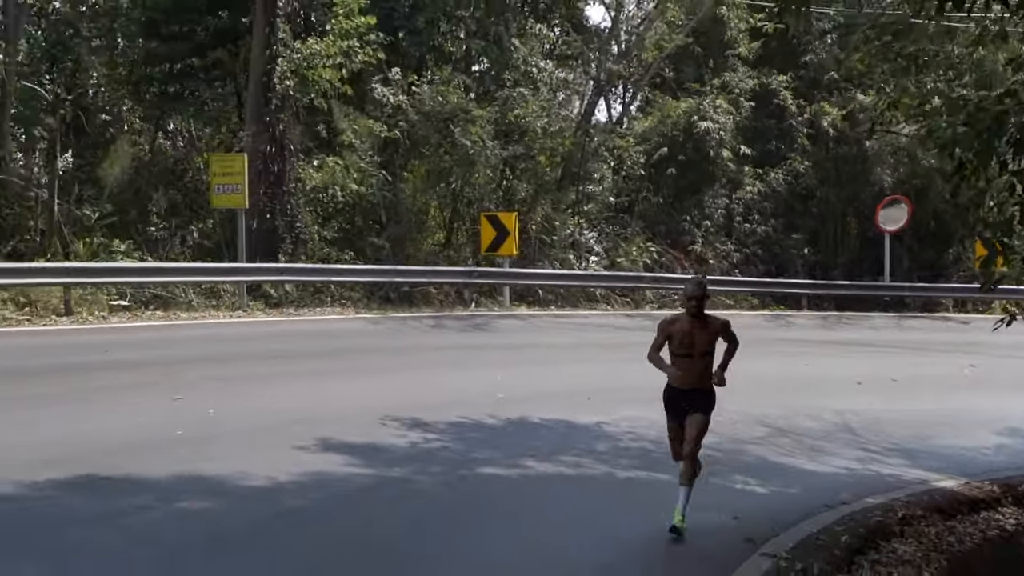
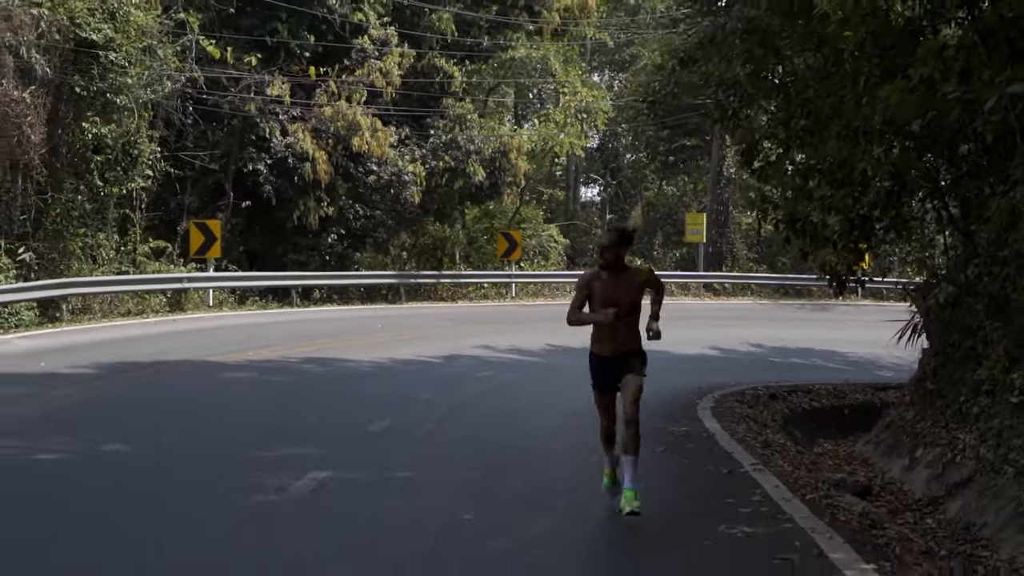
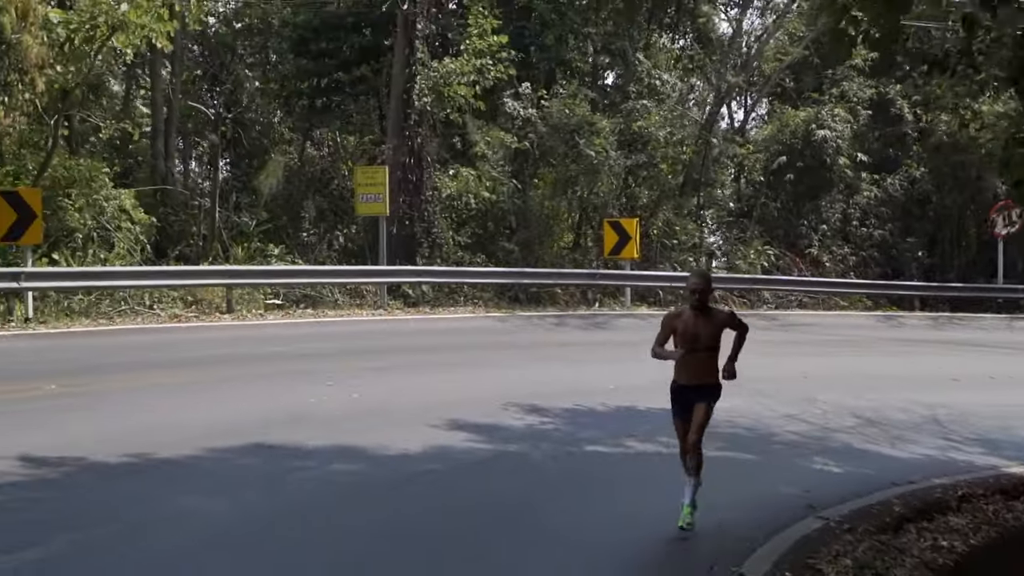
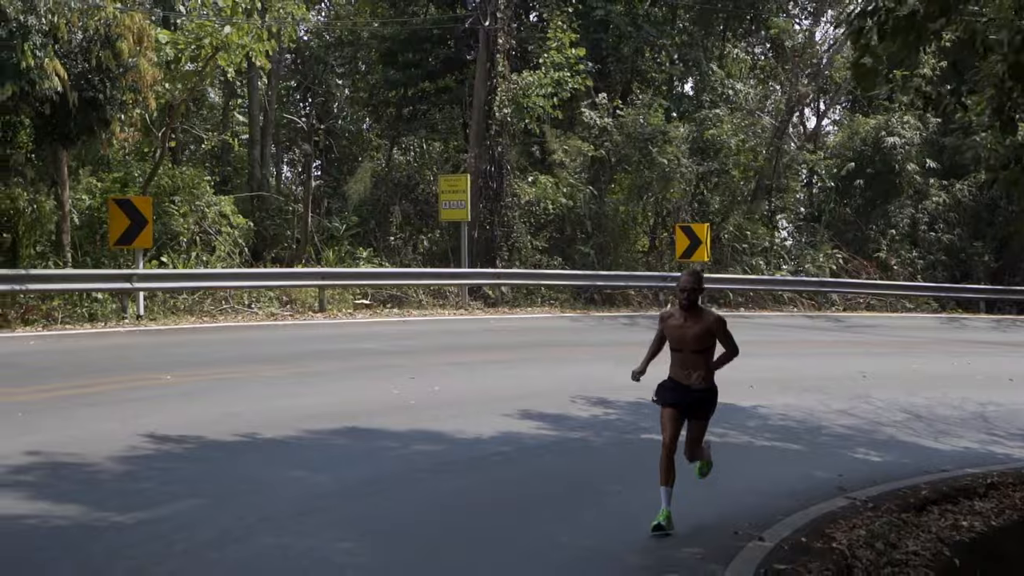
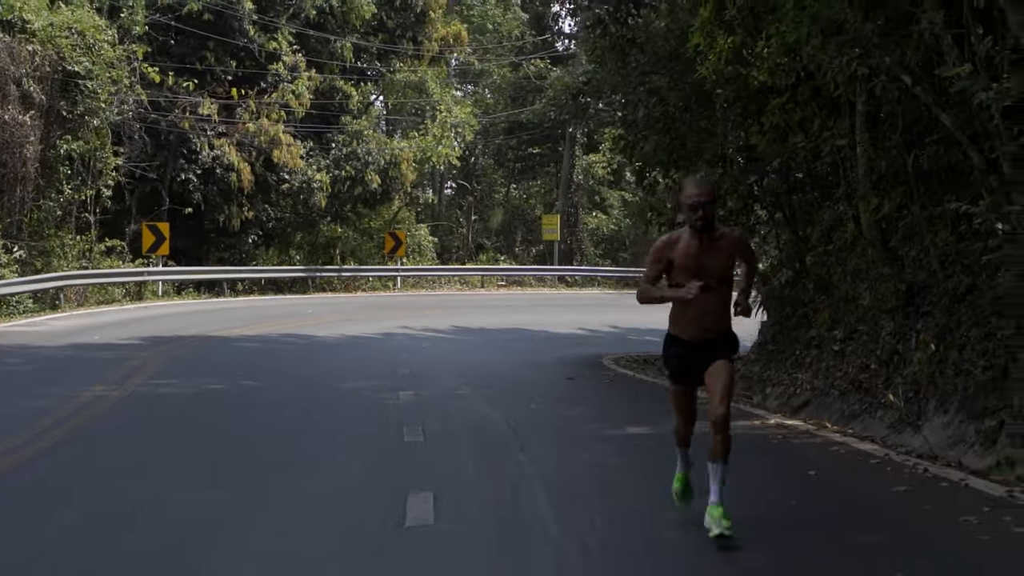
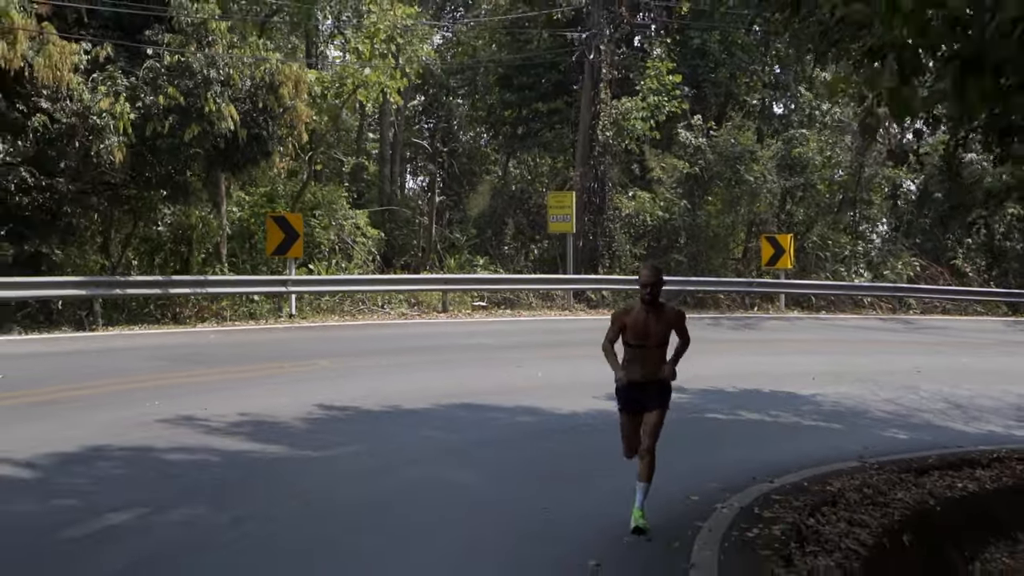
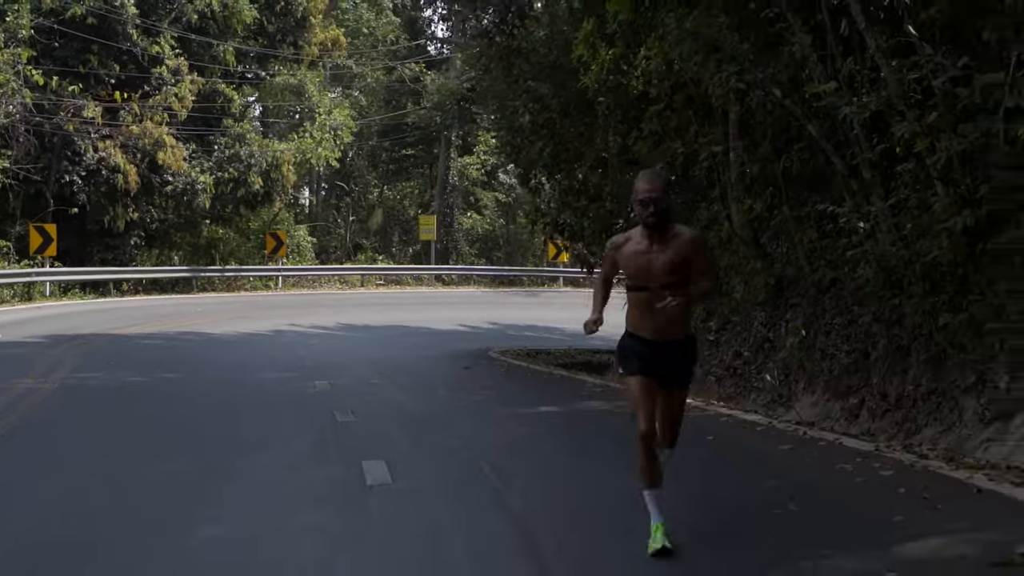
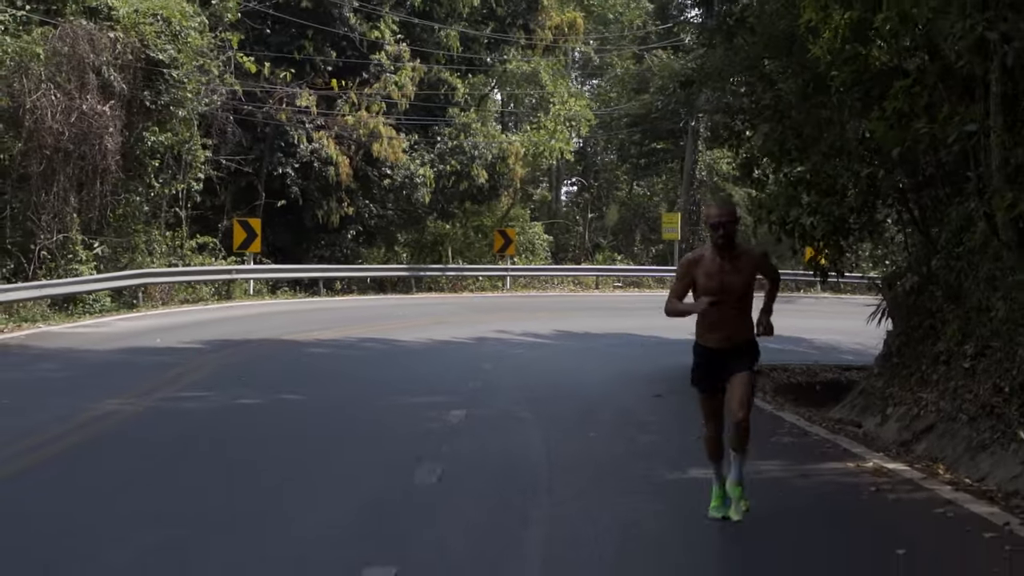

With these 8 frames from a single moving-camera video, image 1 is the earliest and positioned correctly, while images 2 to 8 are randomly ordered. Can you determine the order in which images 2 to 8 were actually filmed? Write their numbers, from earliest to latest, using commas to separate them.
3, 4, 6, 2, 8, 5, 7
